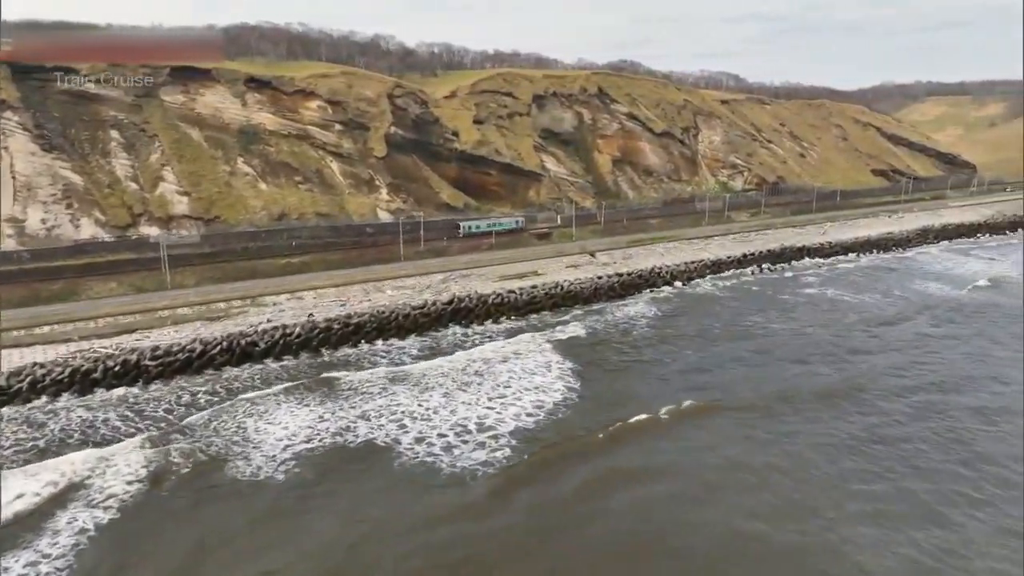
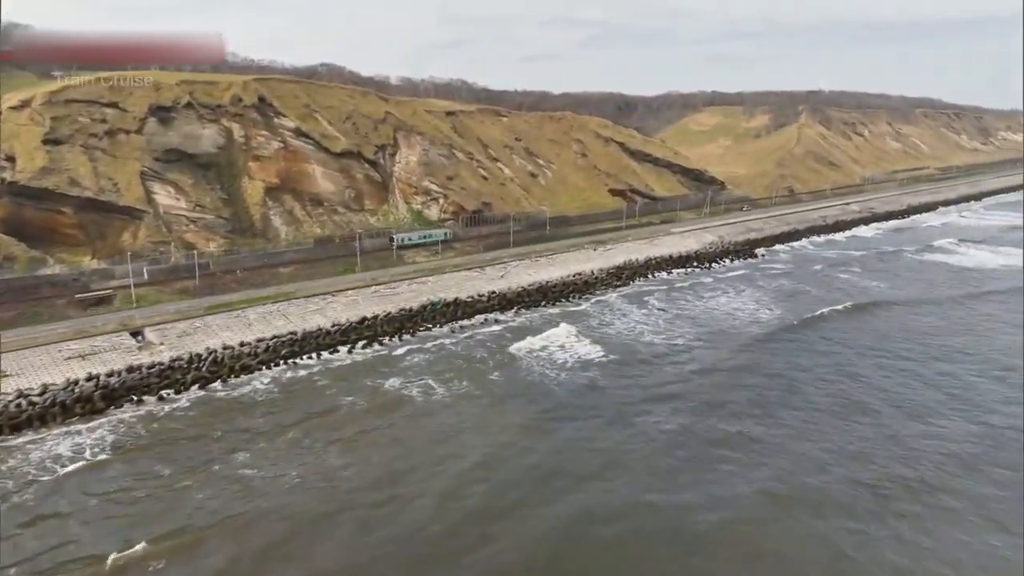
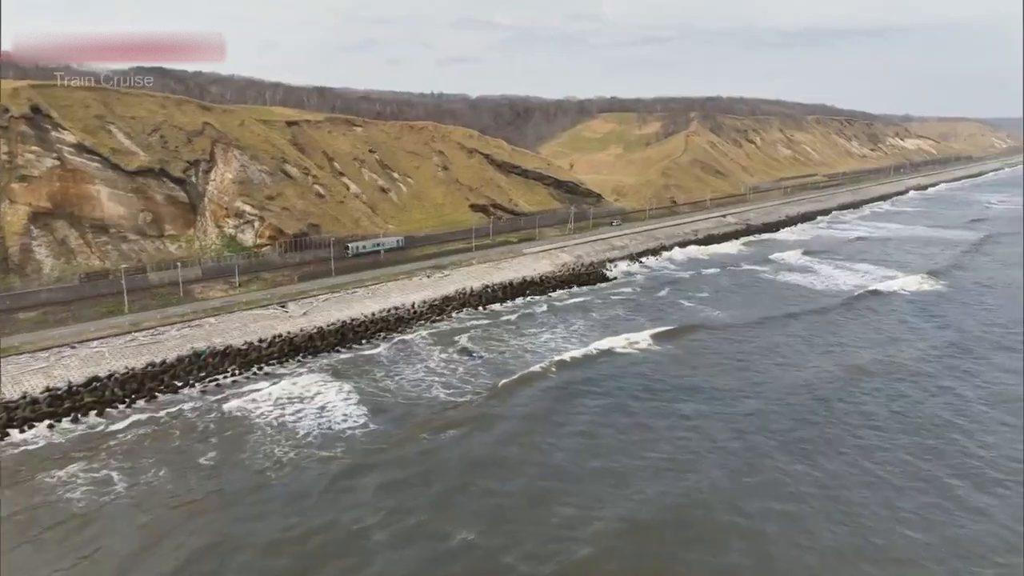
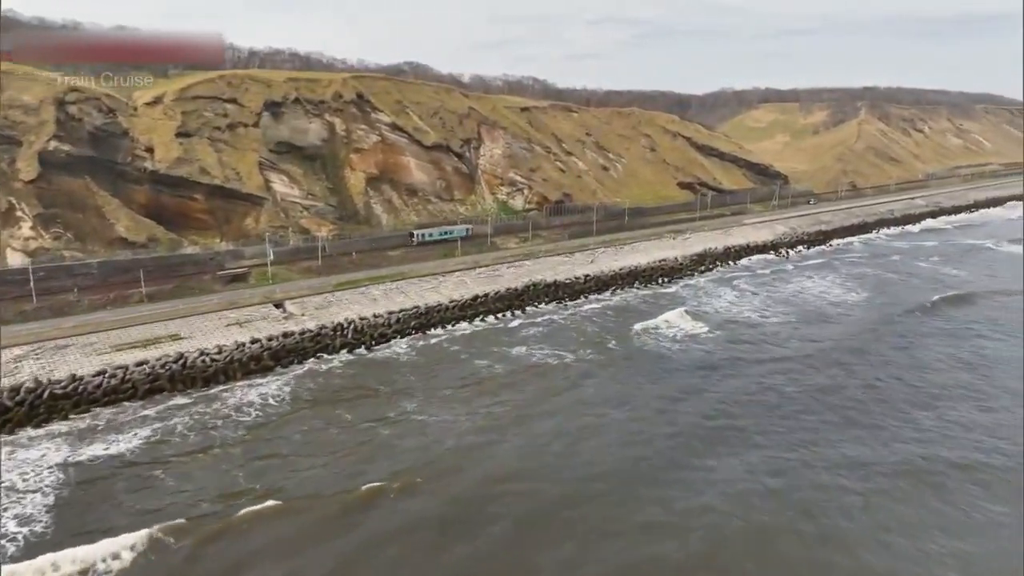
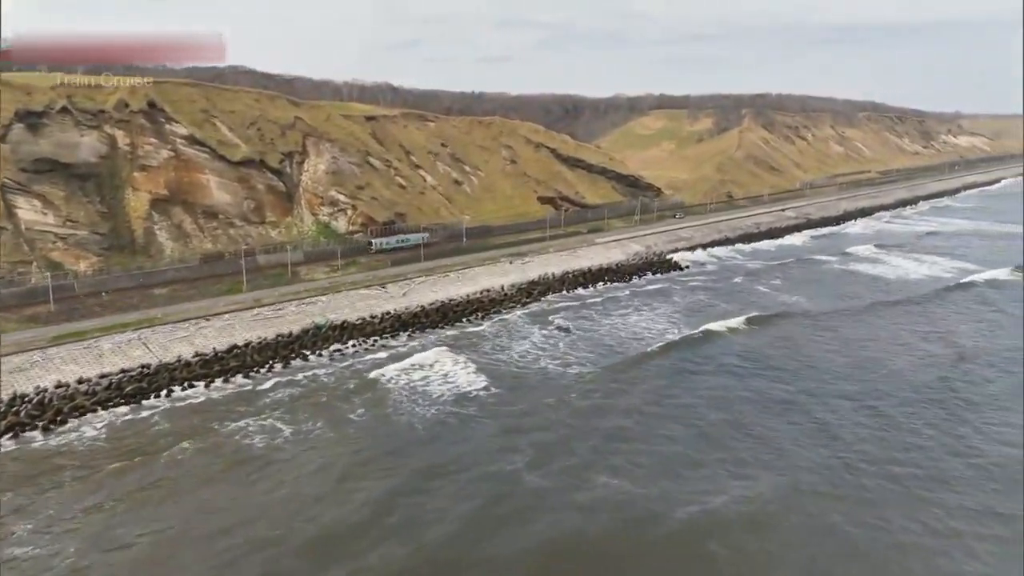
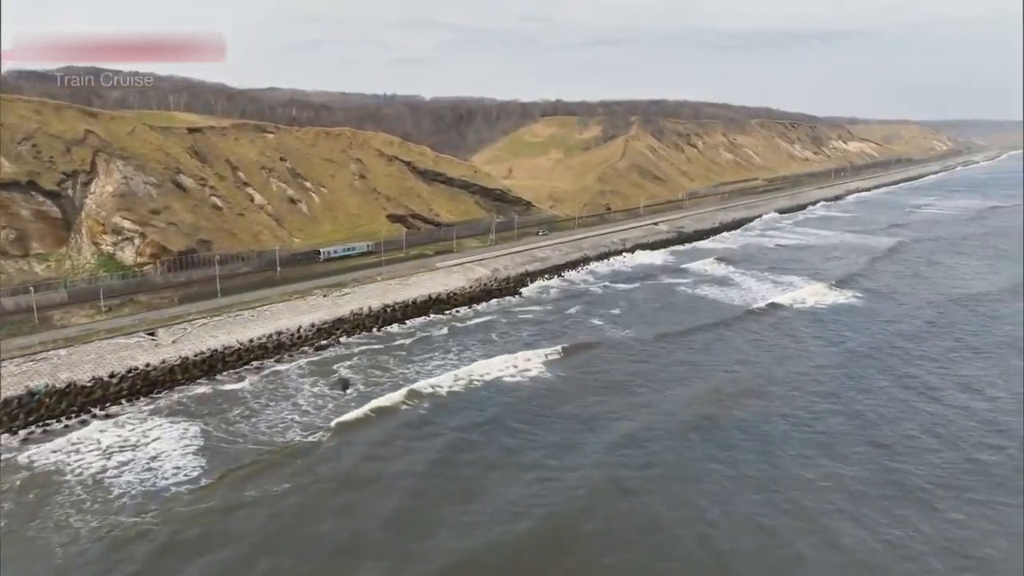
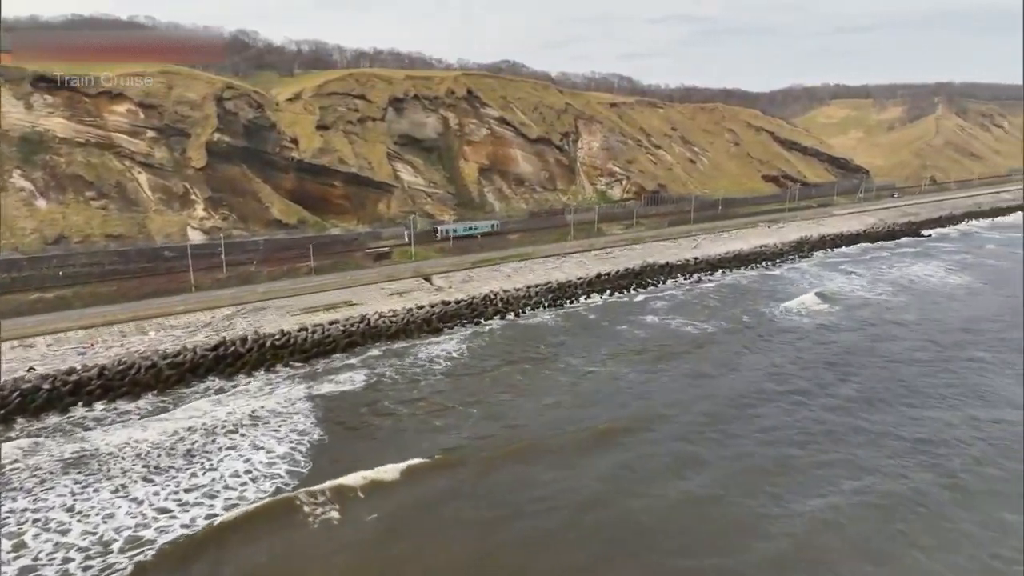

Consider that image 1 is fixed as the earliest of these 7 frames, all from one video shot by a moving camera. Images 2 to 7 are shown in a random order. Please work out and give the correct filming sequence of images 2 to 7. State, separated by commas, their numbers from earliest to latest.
7, 4, 2, 5, 3, 6
